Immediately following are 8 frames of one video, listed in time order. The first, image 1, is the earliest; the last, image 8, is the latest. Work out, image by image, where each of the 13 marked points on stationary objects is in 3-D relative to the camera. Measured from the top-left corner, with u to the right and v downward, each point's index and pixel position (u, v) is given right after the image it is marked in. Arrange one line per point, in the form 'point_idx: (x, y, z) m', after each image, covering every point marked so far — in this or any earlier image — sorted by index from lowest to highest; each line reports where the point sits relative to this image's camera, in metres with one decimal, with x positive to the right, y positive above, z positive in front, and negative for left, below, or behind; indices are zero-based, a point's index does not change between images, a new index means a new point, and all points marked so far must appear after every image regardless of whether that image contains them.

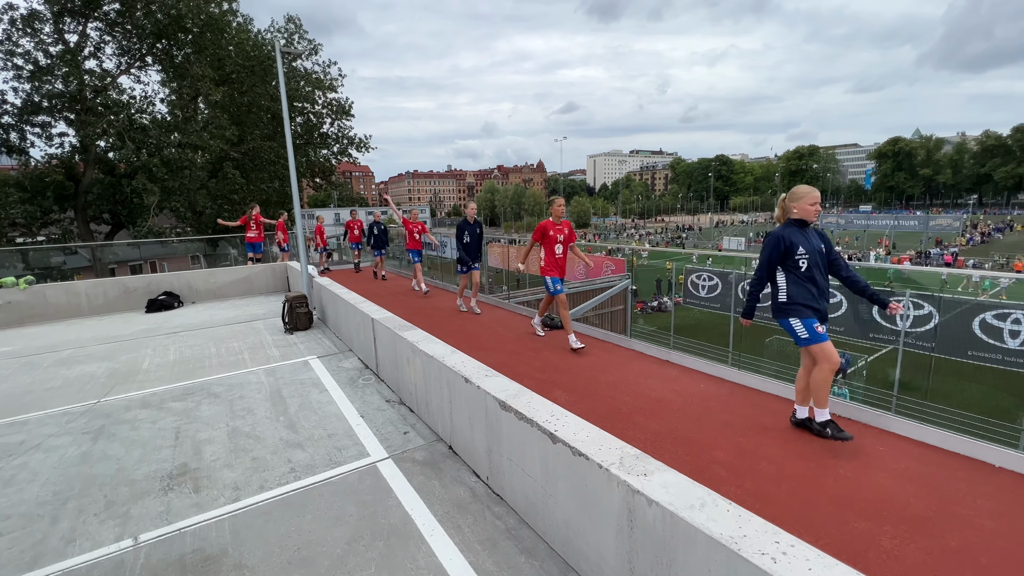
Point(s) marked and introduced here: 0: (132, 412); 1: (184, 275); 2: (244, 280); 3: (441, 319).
0: (-4.3, -1.4, +5.0) m
1: (-8.1, +0.3, +11.1) m
2: (-7.0, +0.2, +11.8) m
3: (-1.3, -0.7, +8.1) m
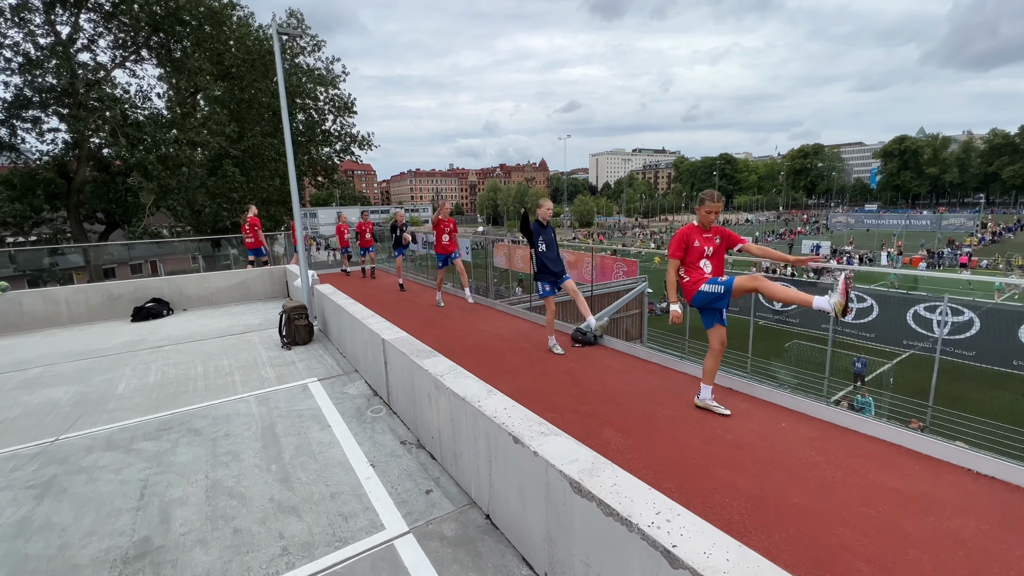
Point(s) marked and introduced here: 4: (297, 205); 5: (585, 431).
0: (-3.9, -1.6, +4.2) m
1: (-7.7, +0.2, +10.3) m
2: (-6.6, +0.1, +11.0) m
3: (-0.9, -0.8, +7.2) m
4: (-4.0, +1.7, +8.5) m
5: (+0.7, -1.3, +4.2) m
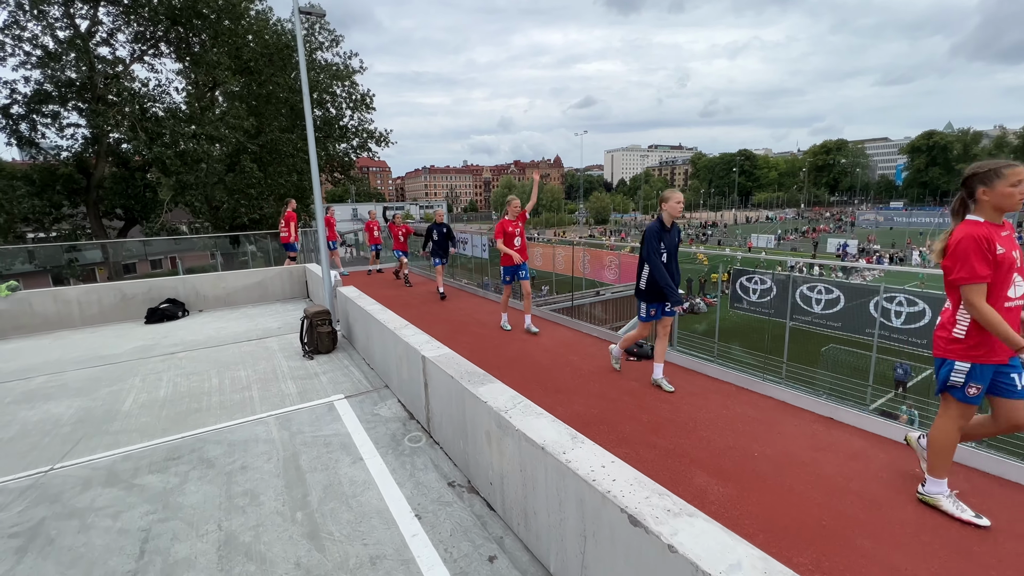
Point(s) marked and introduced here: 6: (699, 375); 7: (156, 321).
0: (-3.3, -1.6, +3.5) m
1: (-7.0, +0.2, +9.7) m
2: (-5.9, +0.1, +10.4) m
3: (-0.3, -0.9, +6.5) m
4: (-3.4, +1.7, +7.8) m
5: (+1.2, -1.4, +3.4) m
6: (+2.2, -1.0, +5.3) m
7: (-7.1, -0.7, +9.0) m
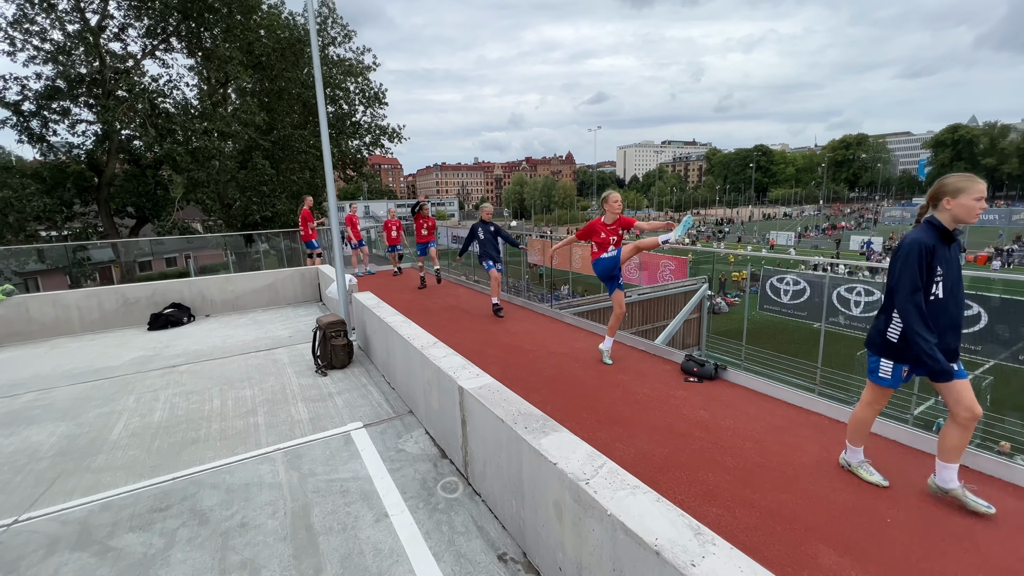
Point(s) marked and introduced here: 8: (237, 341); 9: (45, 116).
0: (-2.9, -1.7, +2.9) m
1: (-6.4, +0.1, +9.1) m
2: (-5.3, 0.0, +9.8) m
3: (+0.2, -1.0, +5.8) m
4: (-2.8, +1.6, +7.1) m
5: (+1.6, -1.6, +2.7) m
6: (+2.6, -1.1, +4.5) m
7: (-6.6, -0.7, +8.4) m
8: (-4.5, -0.9, +7.4) m
9: (-20.0, +7.4, +19.3) m
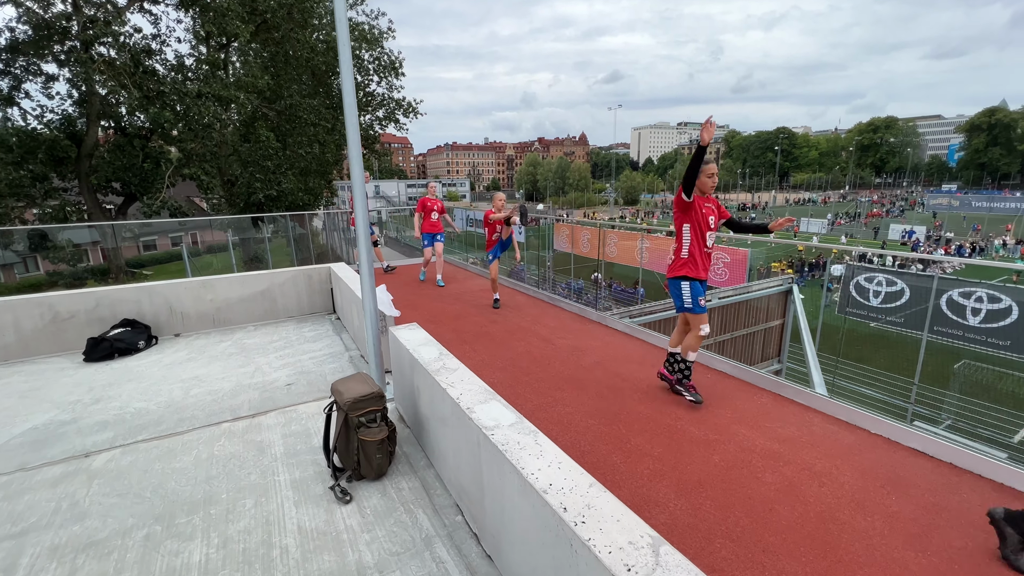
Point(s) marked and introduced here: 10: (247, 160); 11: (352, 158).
0: (-1.7, -2.2, +0.2) m
1: (-5.0, 0.0, +6.5) m
2: (-3.9, -0.1, +7.1) m
3: (+1.5, -1.4, +3.0) m
4: (-1.5, +1.3, +4.3) m
5: (+2.8, -2.1, -0.1) m
6: (+3.9, -1.6, +1.7) m
7: (-5.2, -0.9, +5.7) m
8: (-3.2, -1.1, +4.7) m
9: (-18.4, +7.9, +16.5) m
10: (-11.4, +5.5, +19.3) m
11: (-1.5, +1.2, +4.3) m
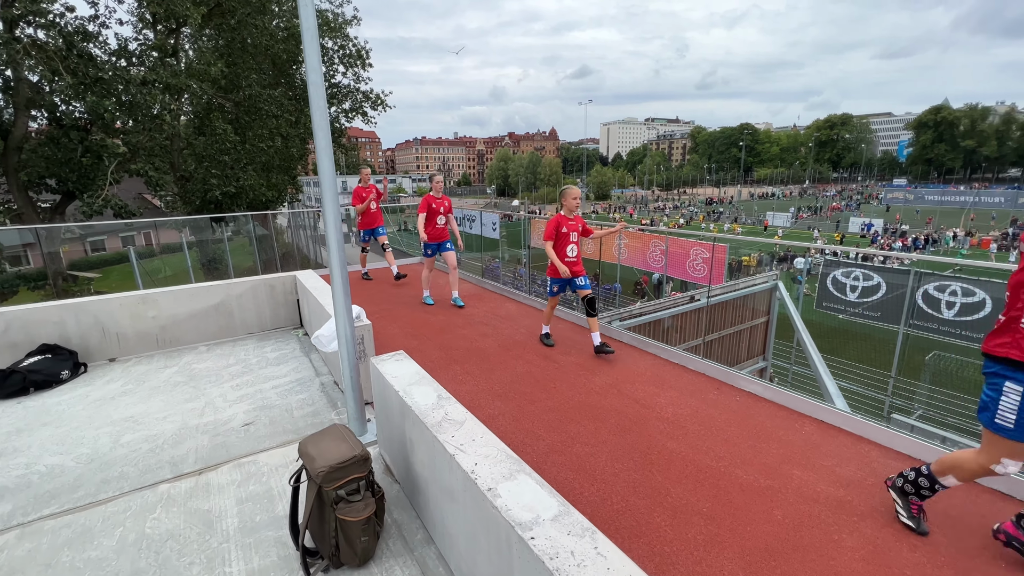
0: (-1.4, -2.4, -0.6) m
1: (-5.1, -0.2, +5.5) m
2: (-4.1, -0.3, +6.2) m
3: (+1.6, -1.5, +2.5) m
4: (-1.5, +1.2, +3.5) m
5: (+3.2, -2.2, -0.6) m
6: (+4.1, -1.7, +1.2) m
7: (-5.3, -1.1, +4.7) m
8: (-3.2, -1.3, +3.9) m
9: (-19.2, +7.5, +14.6) m
10: (-12.3, +5.3, +17.8) m
11: (-1.5, +1.0, +3.5) m
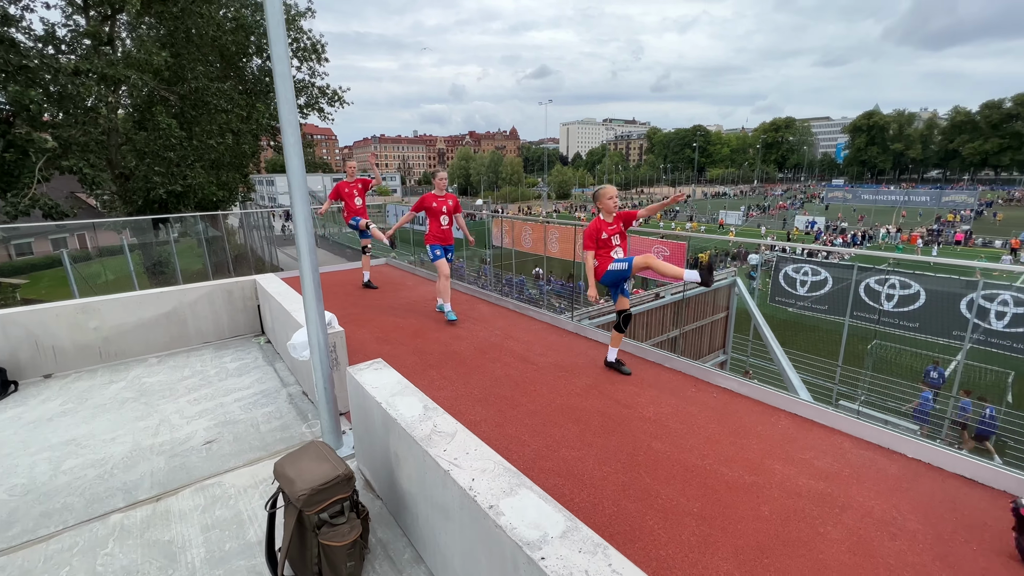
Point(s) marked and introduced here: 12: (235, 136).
0: (-1.1, -2.4, -0.7) m
1: (-5.4, -0.3, +4.9) m
2: (-4.4, -0.4, +5.7) m
3: (+1.6, -1.5, +2.5) m
4: (-1.6, +1.1, +3.3) m
5: (+3.4, -2.2, -0.4) m
6: (+4.2, -1.7, +1.5) m
7: (-5.4, -1.2, +4.2) m
8: (-3.3, -1.4, +3.5) m
9: (-20.3, +7.2, +12.9) m
10: (-13.7, +5.1, +16.6) m
11: (-1.7, +1.0, +3.3) m
12: (-12.4, +6.8, +20.1) m
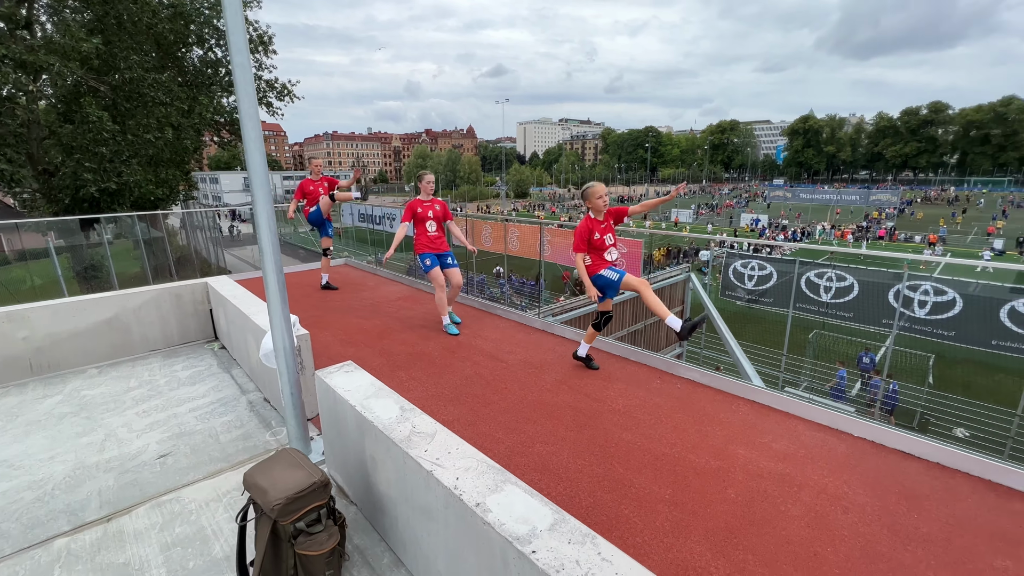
0: (-0.9, -2.4, -0.8) m
1: (-5.7, -0.4, +4.5) m
2: (-4.8, -0.4, +5.3) m
3: (+1.5, -1.4, +2.6) m
4: (-1.8, +1.1, +3.2) m
5: (+3.6, -2.1, -0.1) m
6: (+4.2, -1.6, +1.9) m
7: (-5.7, -1.3, +3.7) m
8: (-3.5, -1.4, +3.2) m
9: (-21.4, +6.9, +11.0) m
10: (-15.1, +4.9, +15.3) m
11: (-1.9, +1.0, +3.1) m
12: (-14.2, +6.7, +18.9) m
